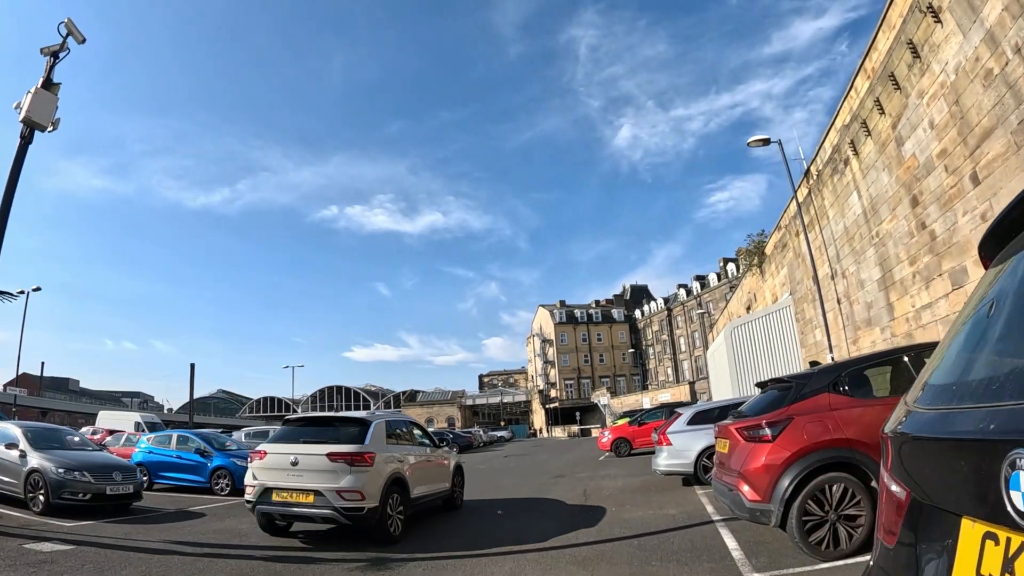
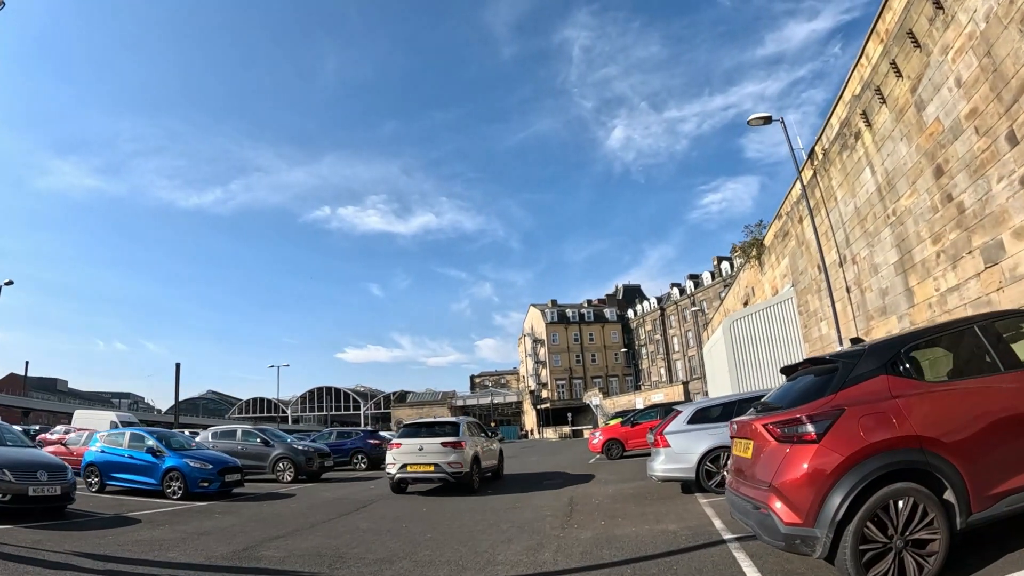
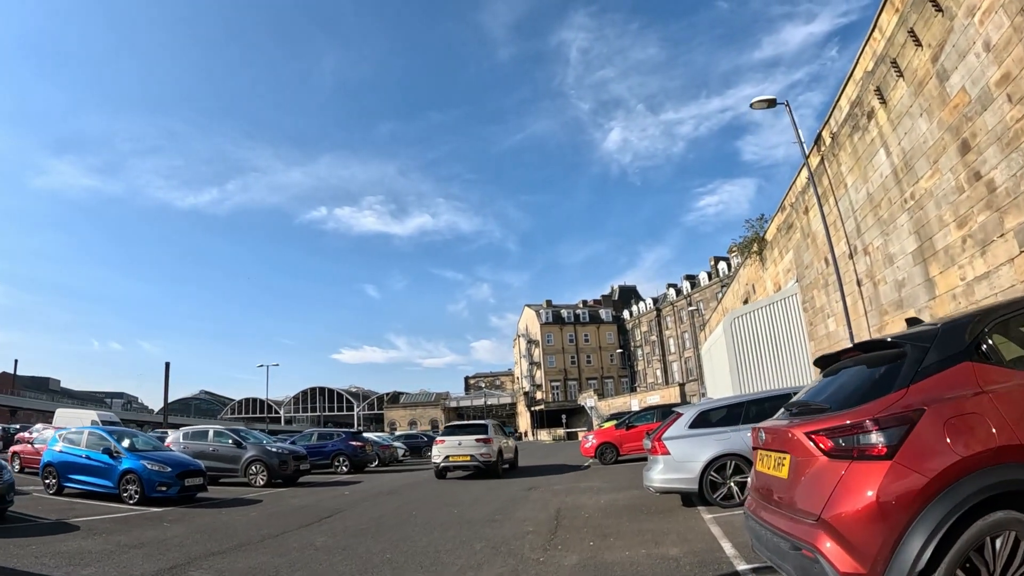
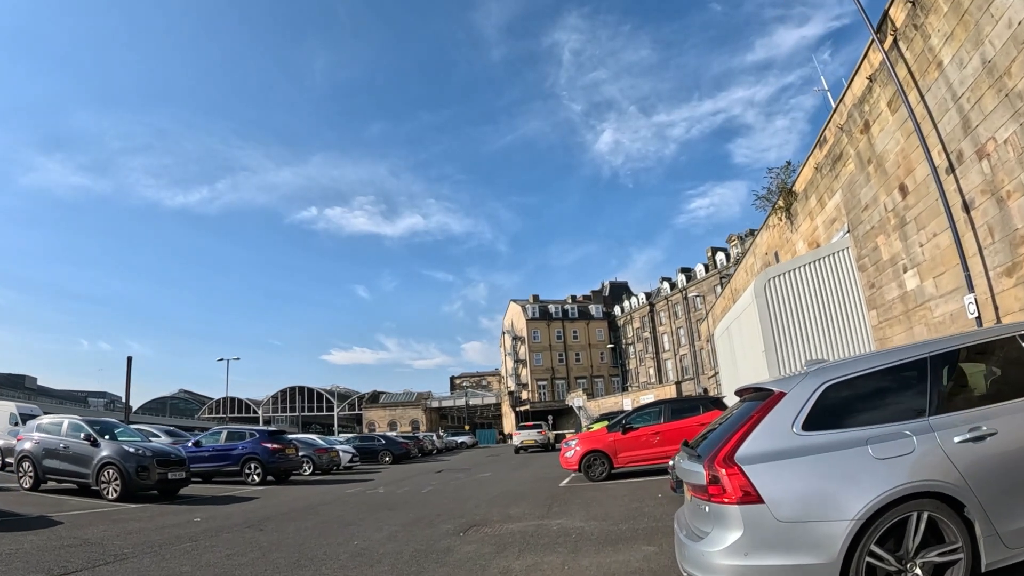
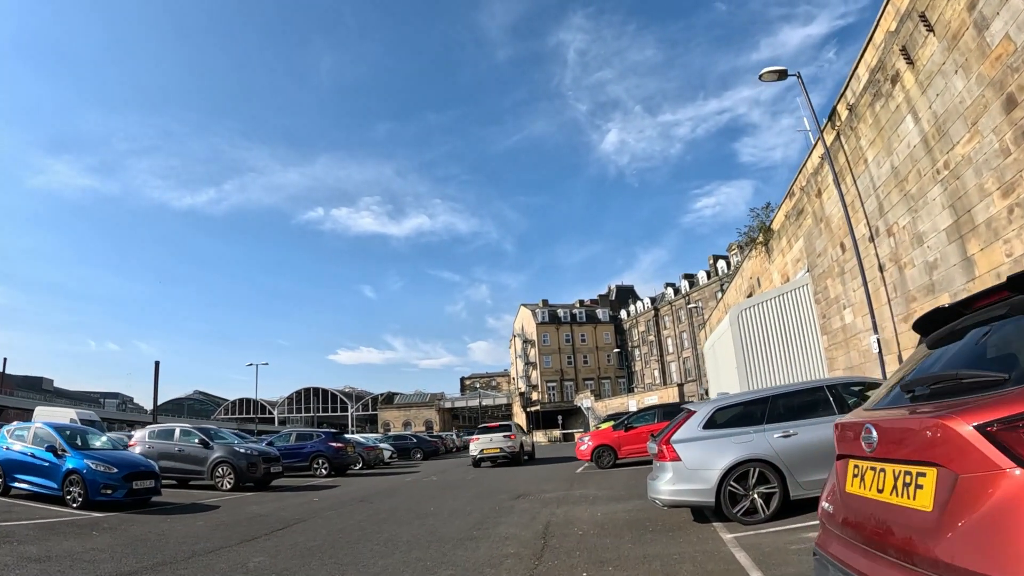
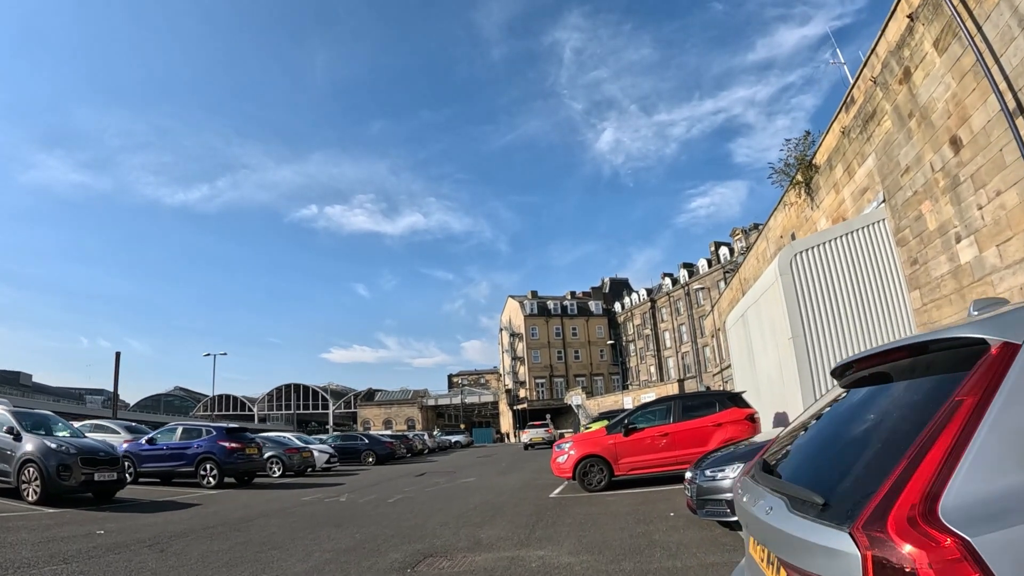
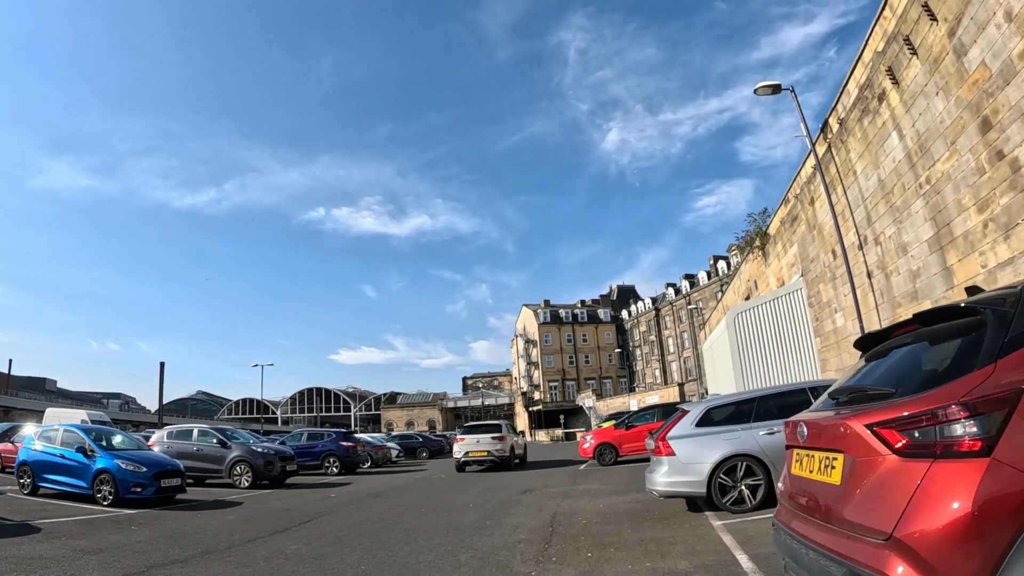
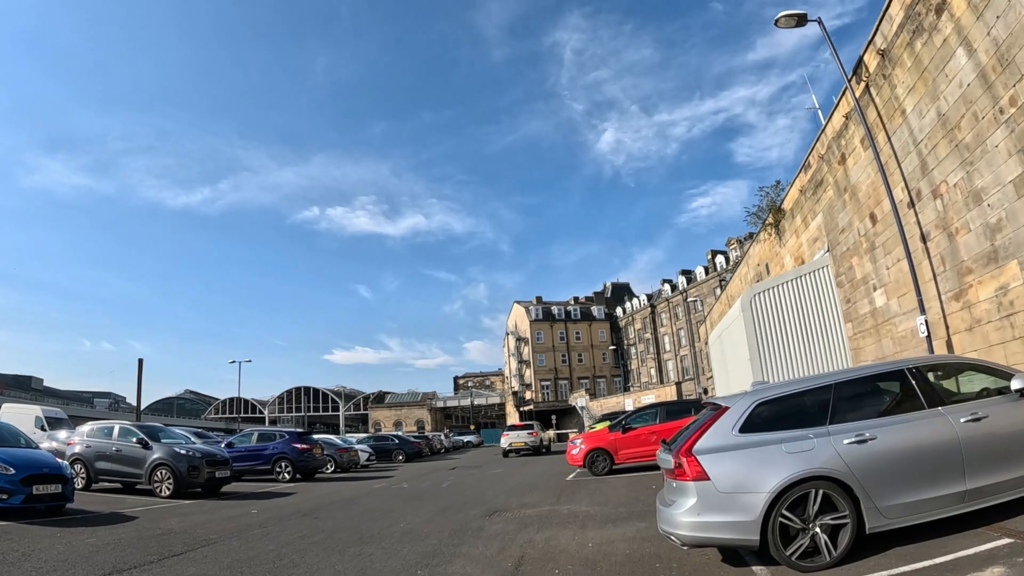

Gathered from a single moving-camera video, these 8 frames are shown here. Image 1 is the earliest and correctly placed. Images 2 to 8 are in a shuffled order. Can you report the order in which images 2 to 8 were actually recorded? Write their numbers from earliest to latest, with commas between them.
2, 3, 7, 5, 8, 4, 6
